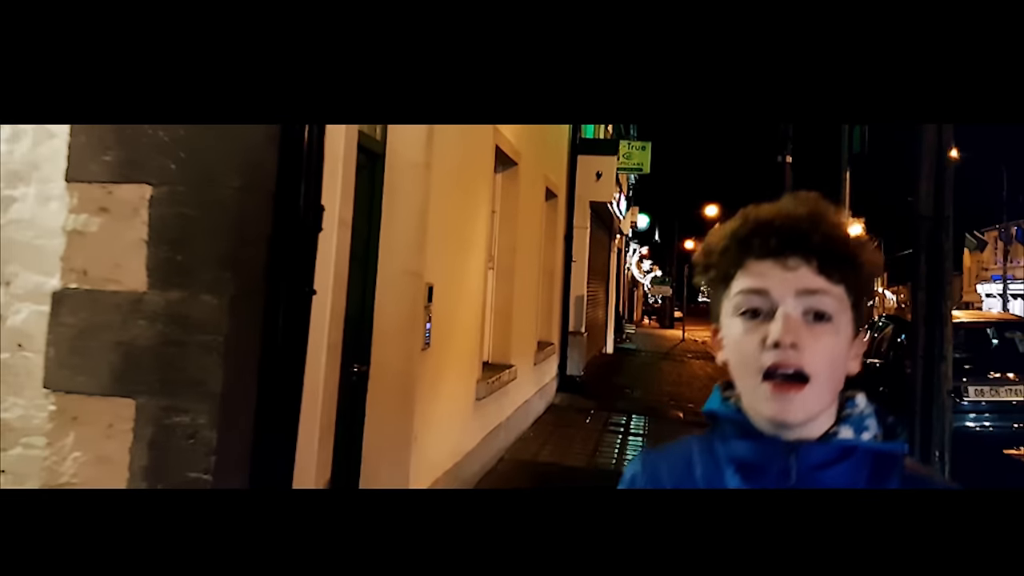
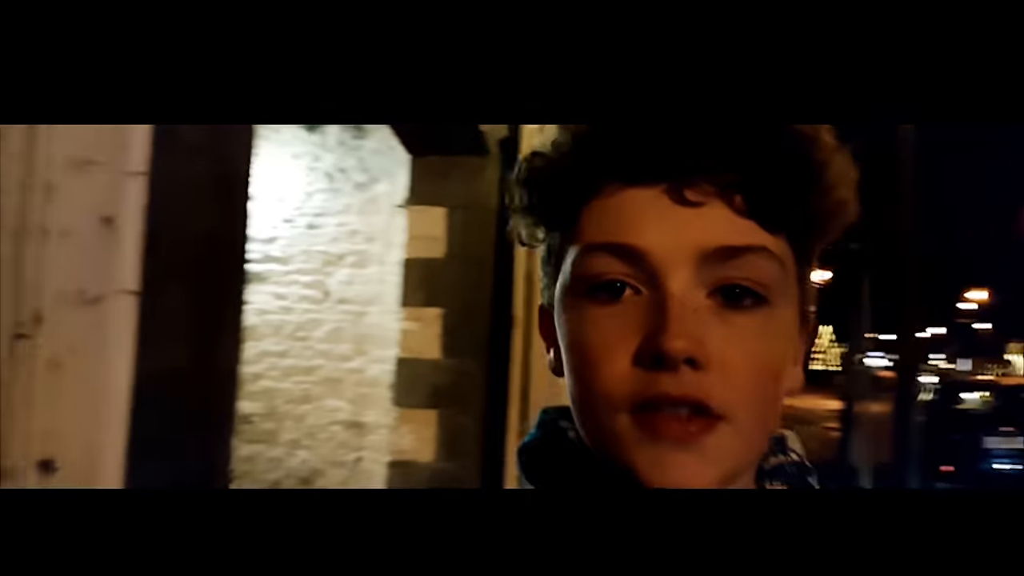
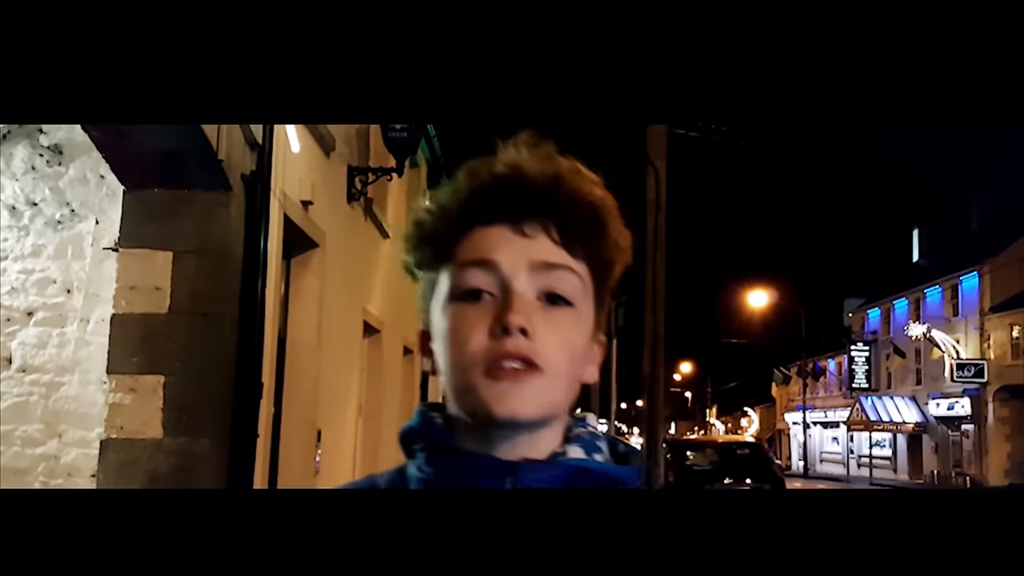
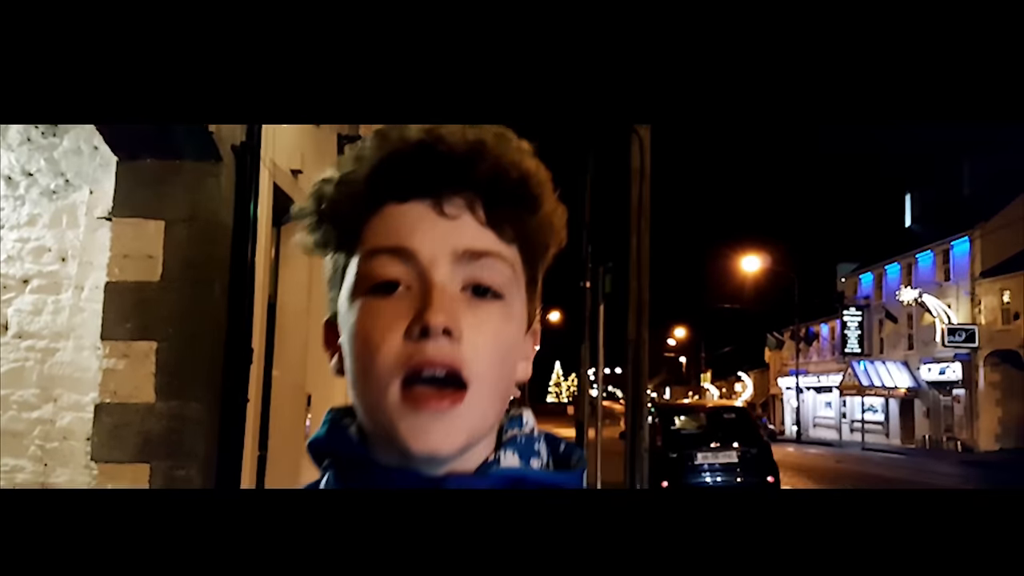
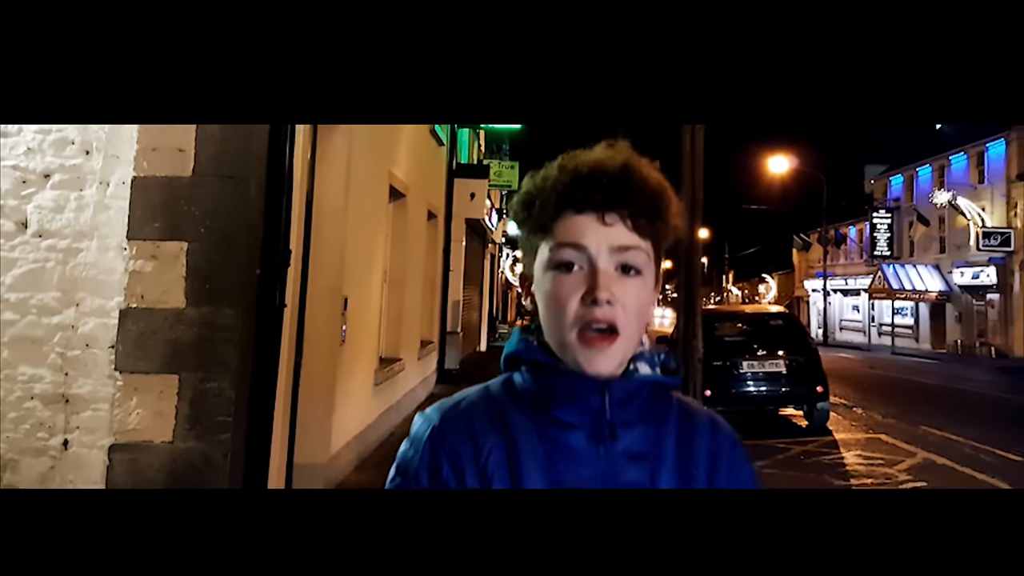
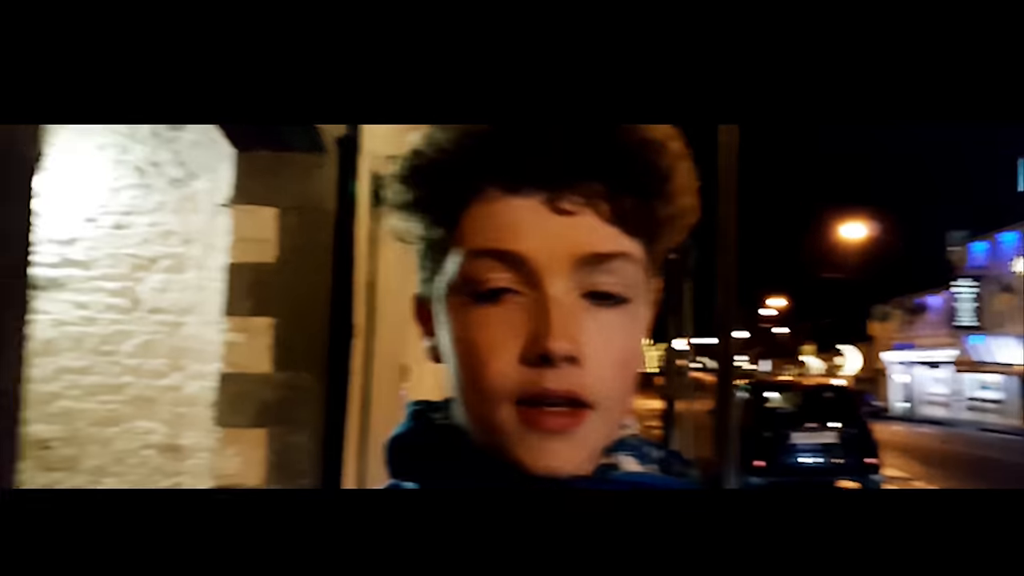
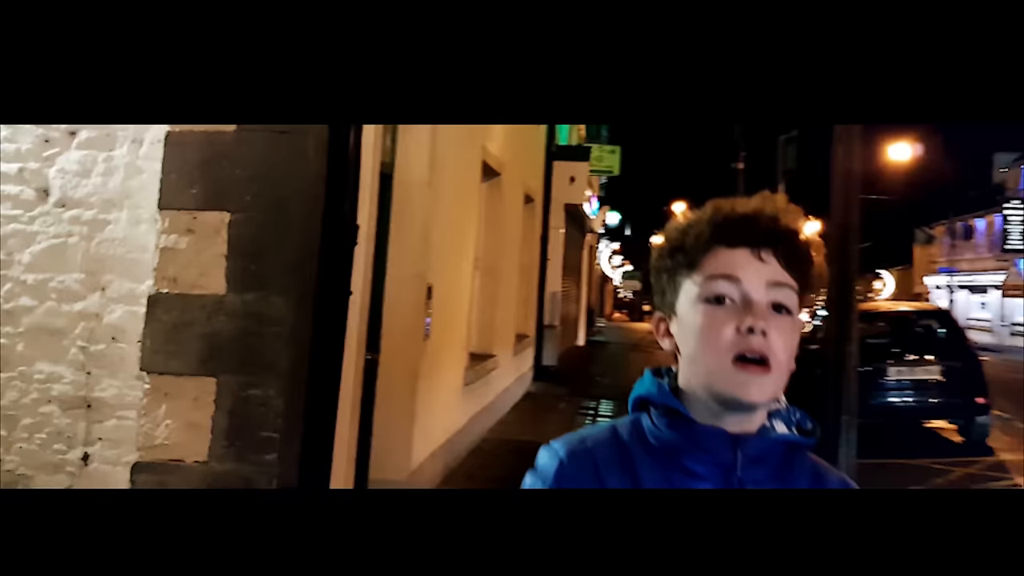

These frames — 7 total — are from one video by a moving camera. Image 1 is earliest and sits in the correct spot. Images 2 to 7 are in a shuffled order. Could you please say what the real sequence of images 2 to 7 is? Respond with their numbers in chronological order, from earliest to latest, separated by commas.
7, 5, 3, 4, 6, 2
